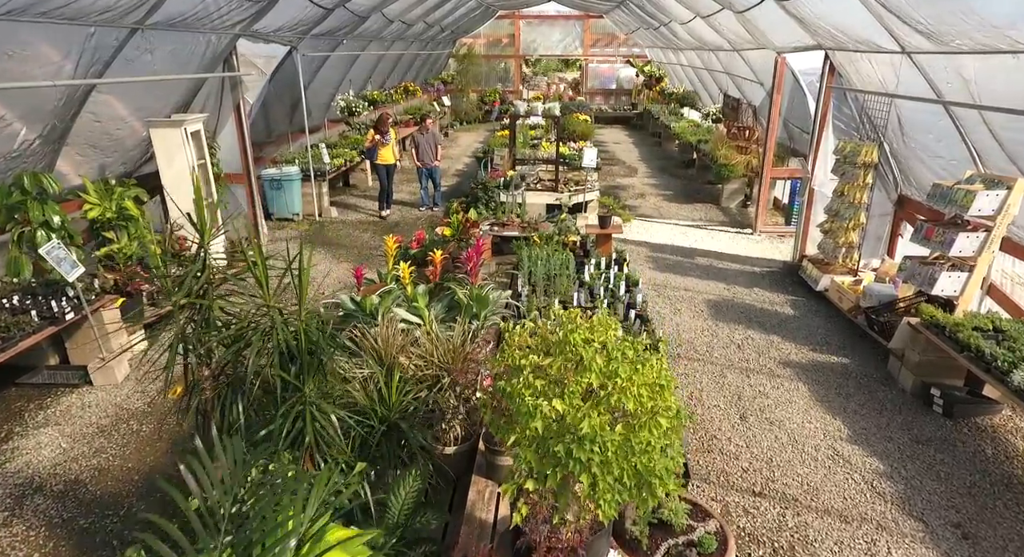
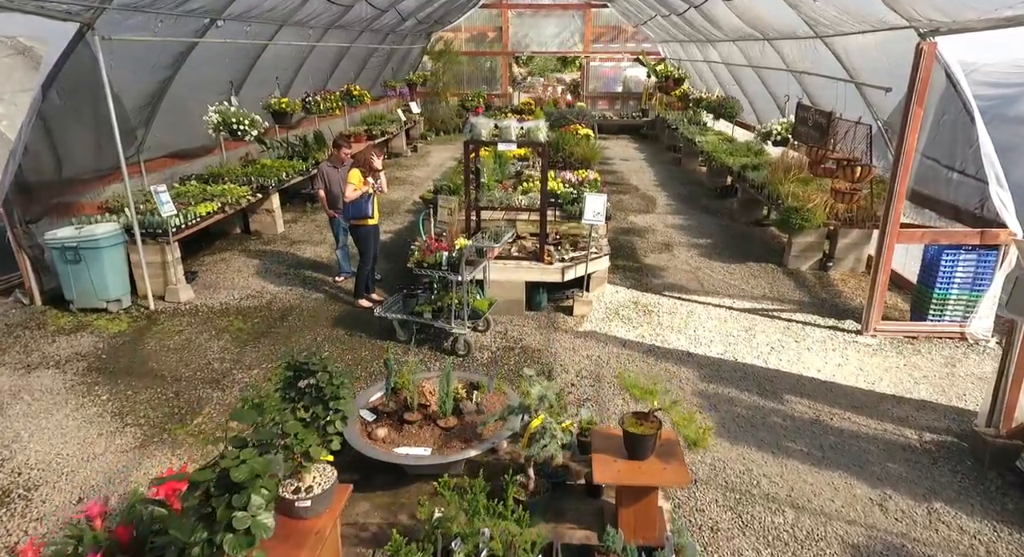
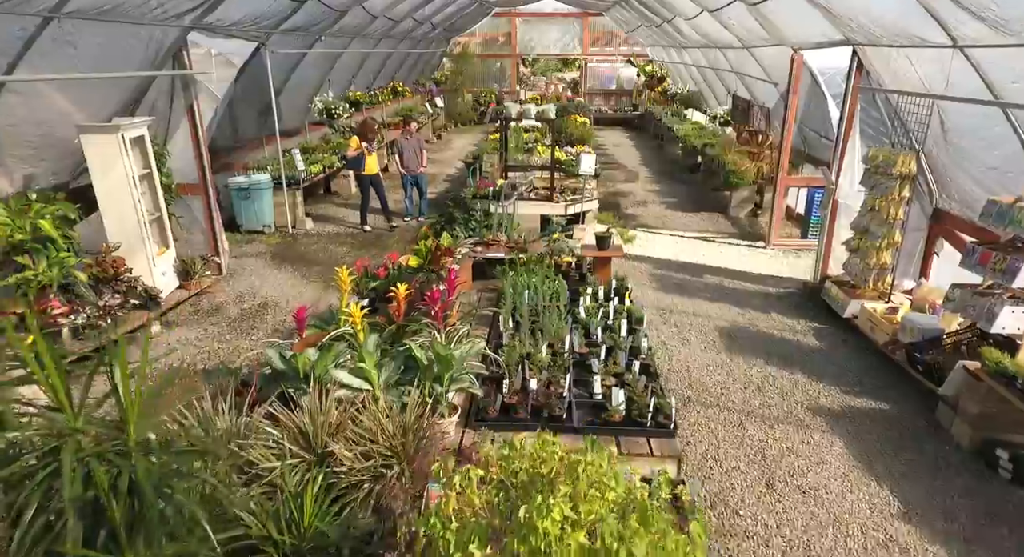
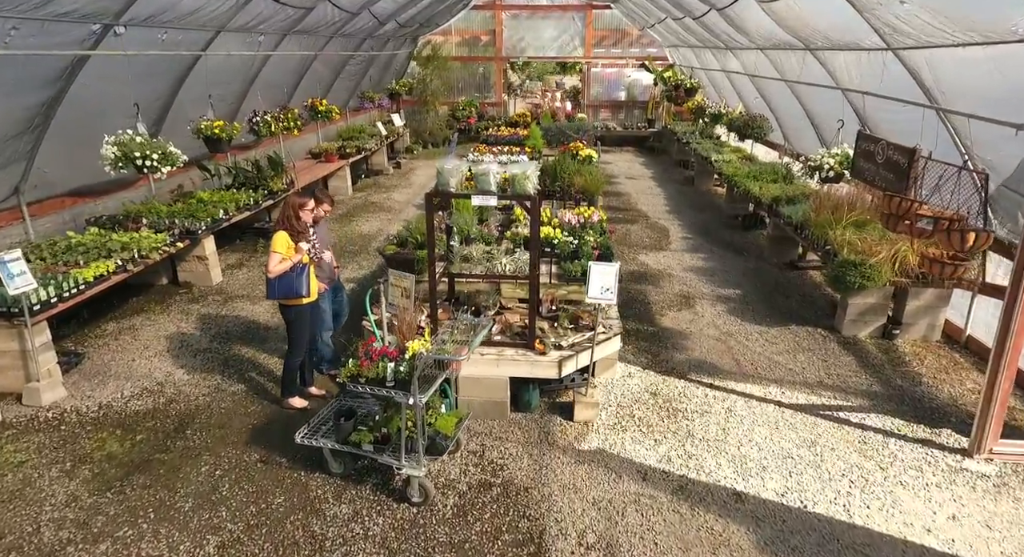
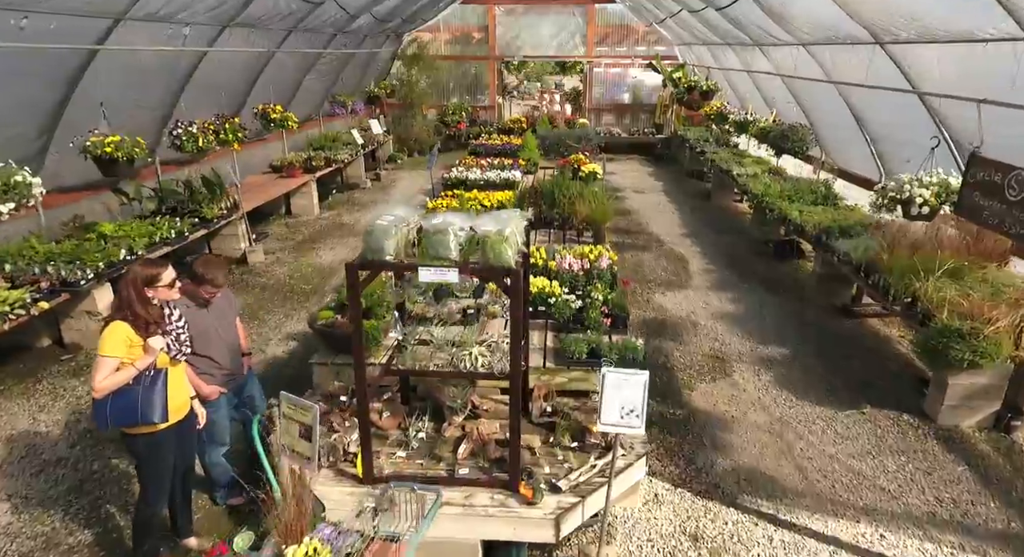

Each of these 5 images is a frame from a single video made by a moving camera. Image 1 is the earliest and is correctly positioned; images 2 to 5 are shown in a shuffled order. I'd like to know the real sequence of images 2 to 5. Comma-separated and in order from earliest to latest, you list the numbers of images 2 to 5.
3, 2, 4, 5
